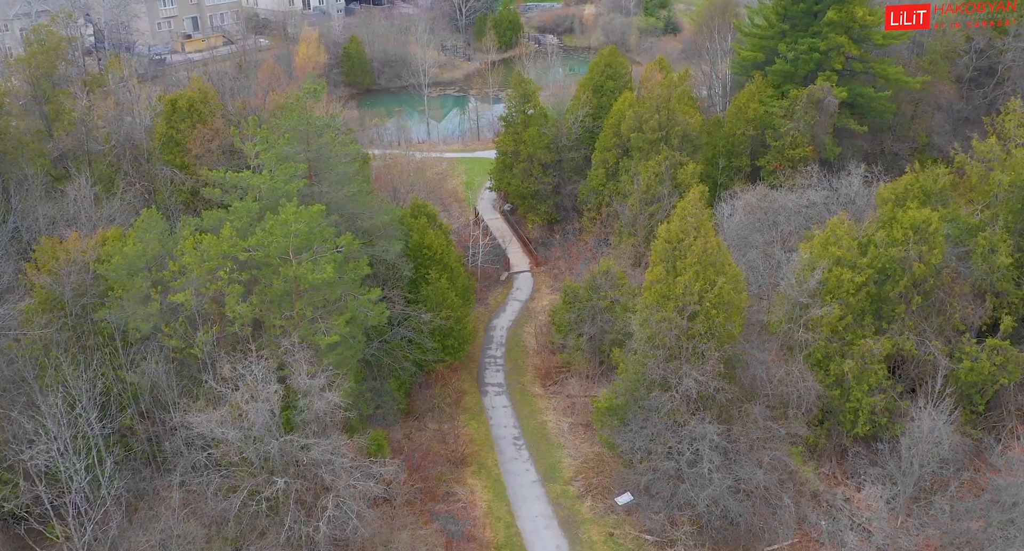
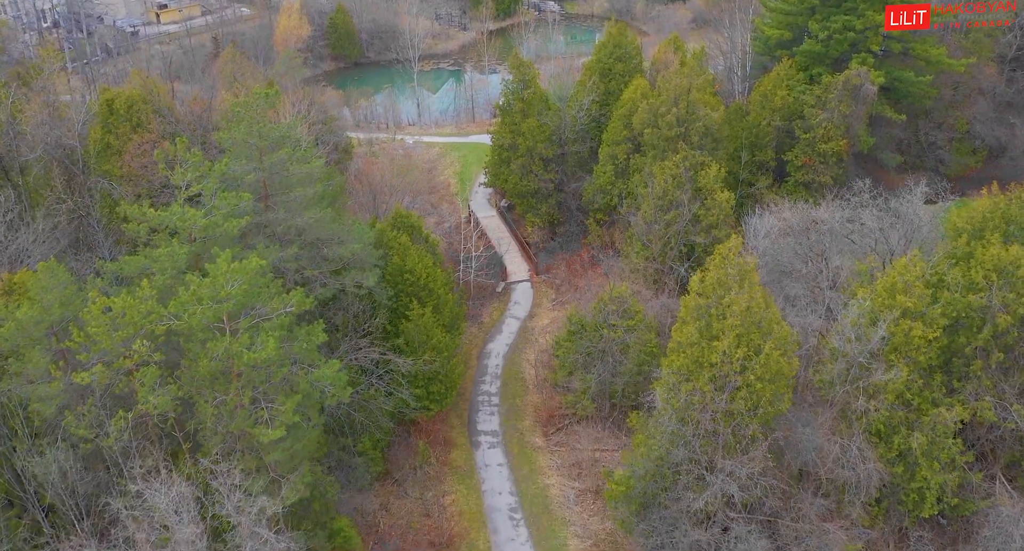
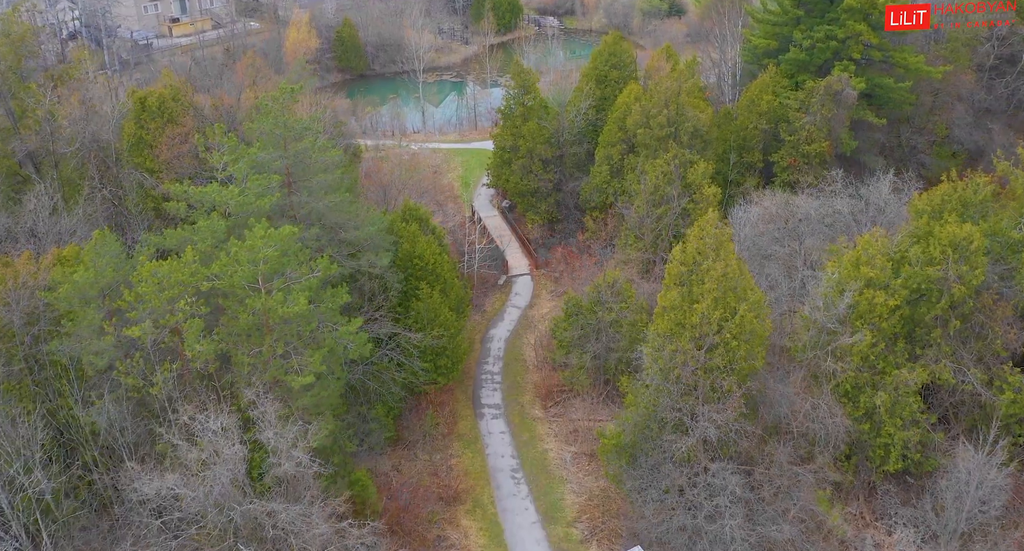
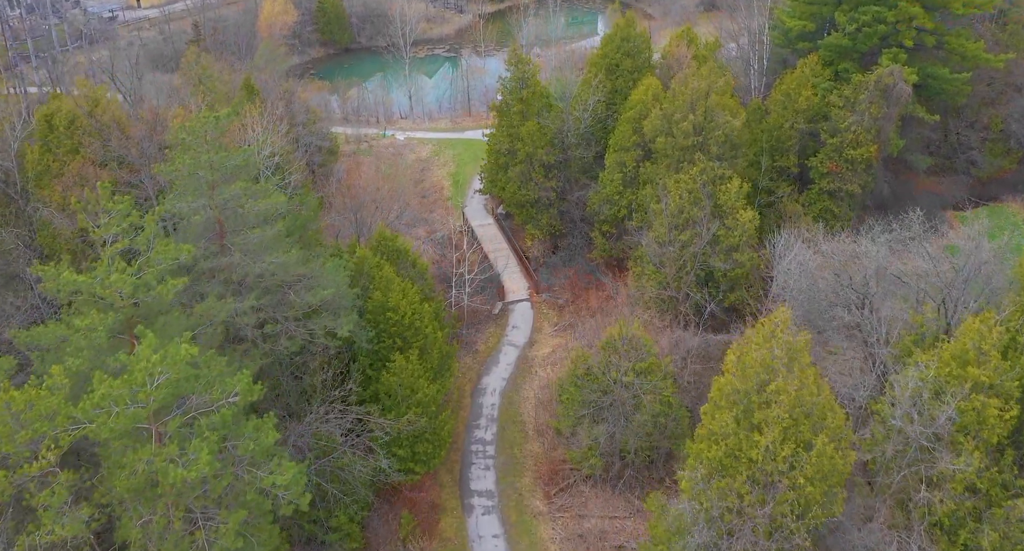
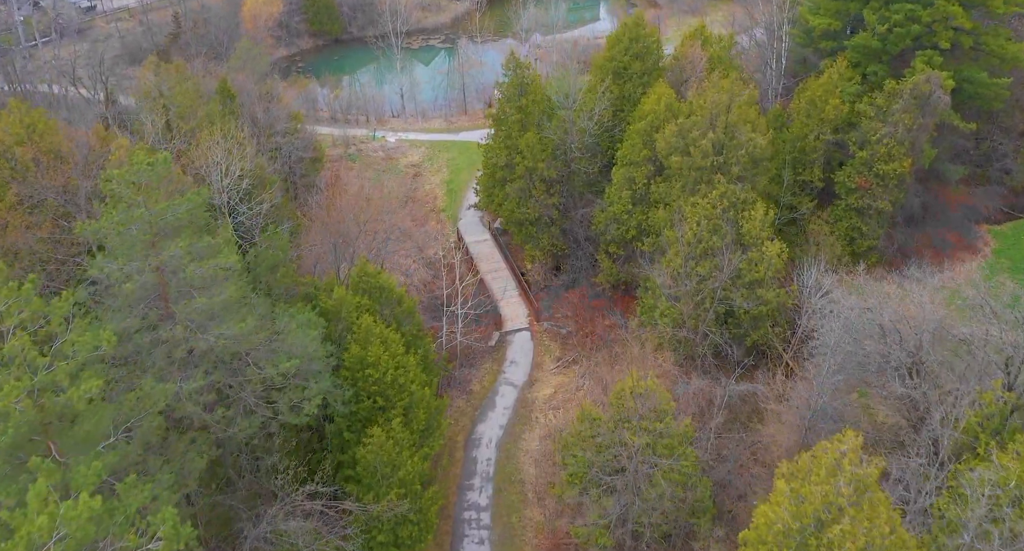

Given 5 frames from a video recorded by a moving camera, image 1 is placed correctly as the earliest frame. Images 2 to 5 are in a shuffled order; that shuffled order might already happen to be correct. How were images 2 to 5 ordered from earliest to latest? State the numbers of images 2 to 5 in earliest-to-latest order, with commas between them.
3, 2, 4, 5
